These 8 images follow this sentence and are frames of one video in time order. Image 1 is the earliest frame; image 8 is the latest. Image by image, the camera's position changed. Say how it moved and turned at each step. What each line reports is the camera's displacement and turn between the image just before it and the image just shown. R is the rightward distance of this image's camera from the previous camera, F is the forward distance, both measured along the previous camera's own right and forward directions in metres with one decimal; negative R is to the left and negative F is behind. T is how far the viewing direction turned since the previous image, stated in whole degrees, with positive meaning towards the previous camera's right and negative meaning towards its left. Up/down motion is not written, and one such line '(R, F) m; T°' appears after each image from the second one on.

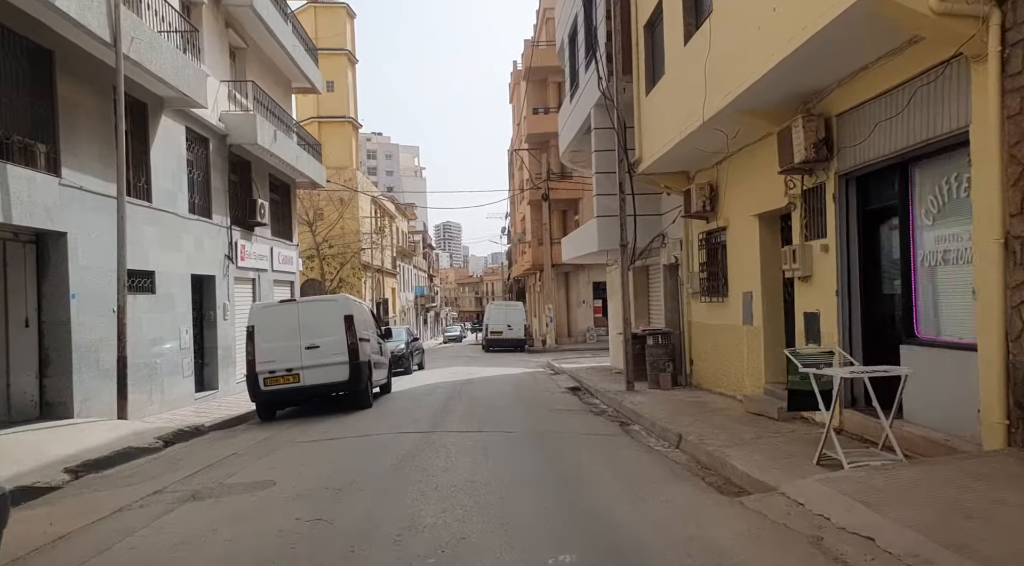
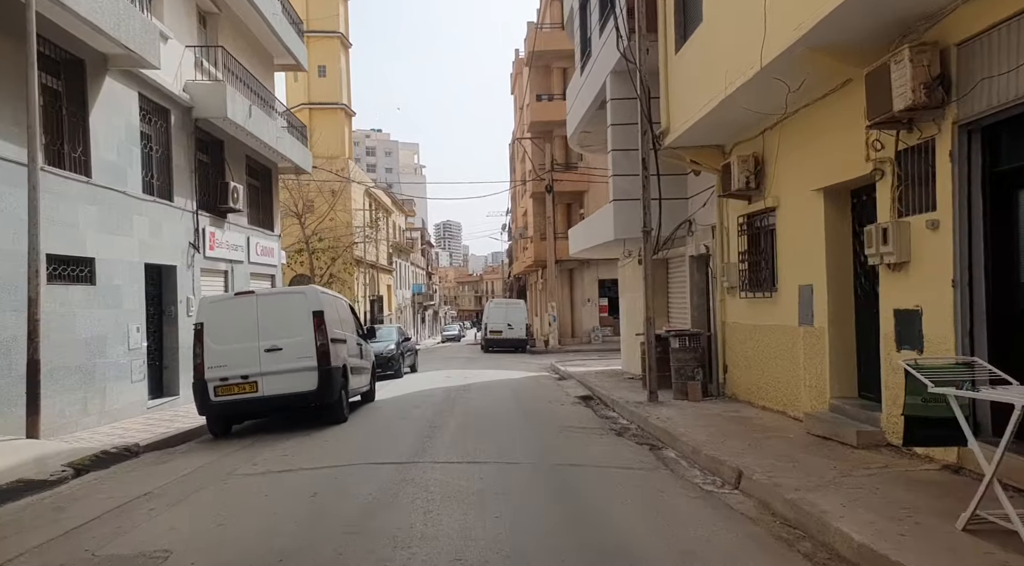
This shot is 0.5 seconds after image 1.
(-0.1, +1.9) m; 0°
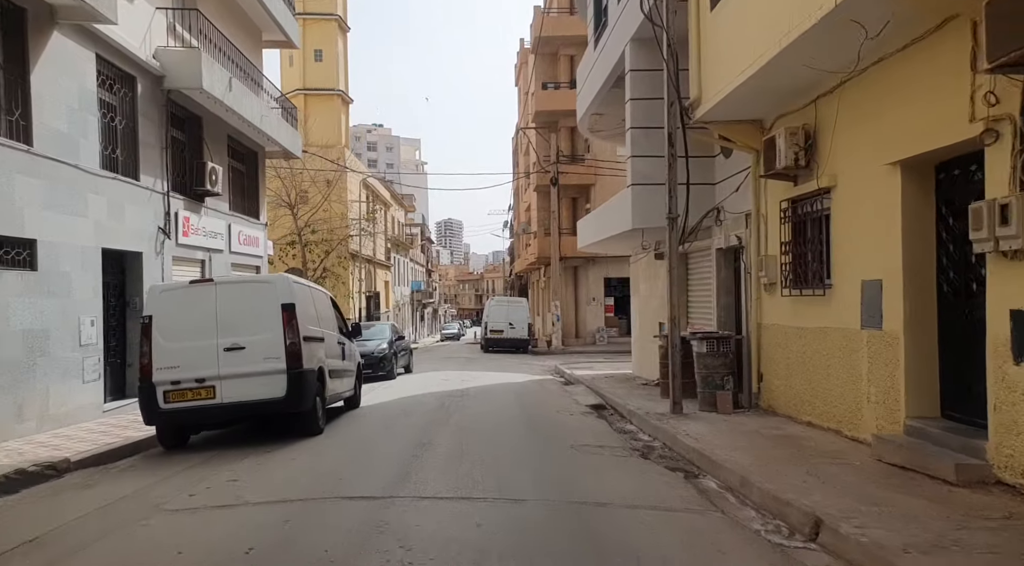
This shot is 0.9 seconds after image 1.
(-0.1, +1.4) m; 0°
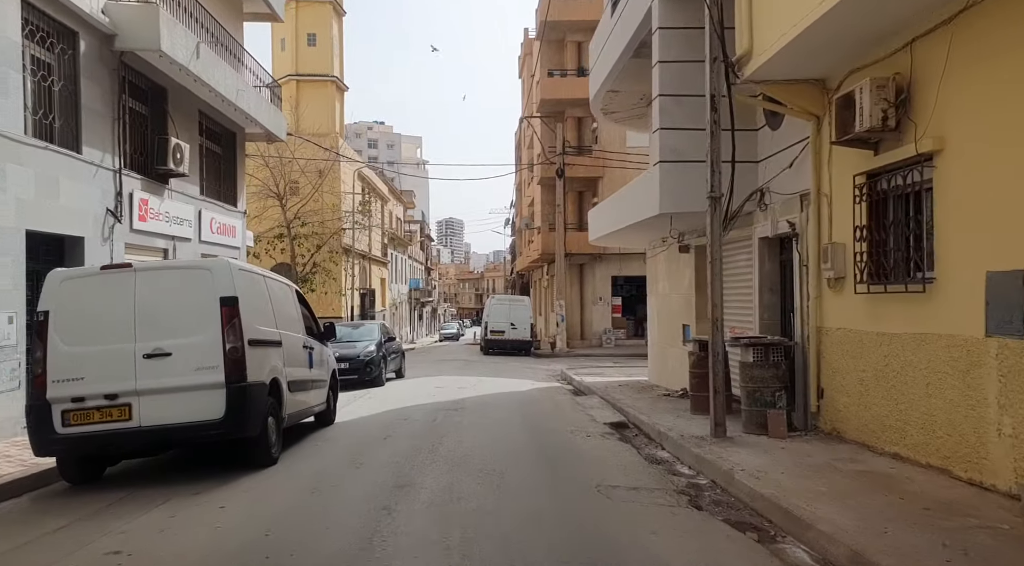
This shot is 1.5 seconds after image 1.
(-0.1, +1.8) m; 0°
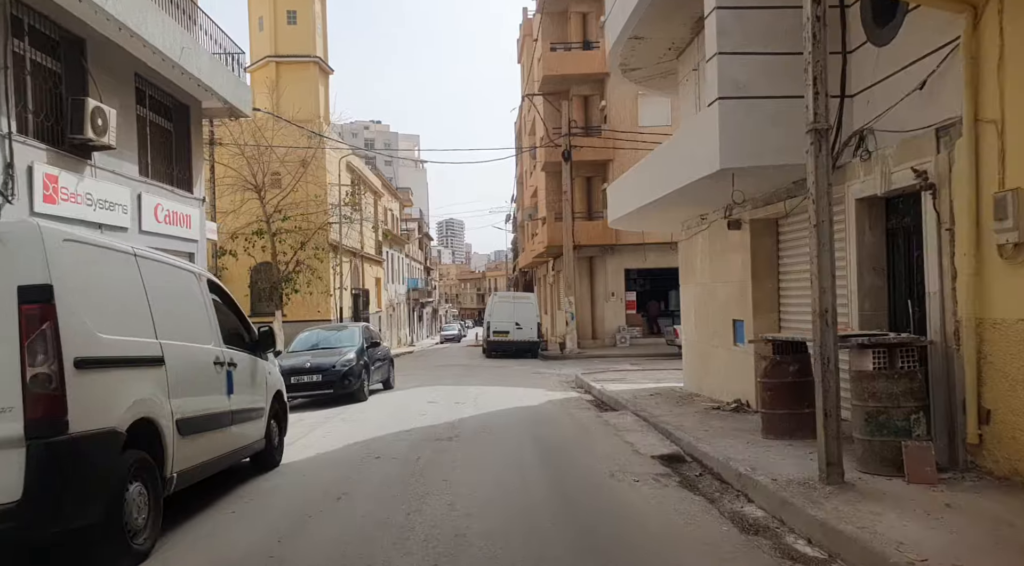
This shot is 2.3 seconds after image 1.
(-0.1, +2.7) m; 0°
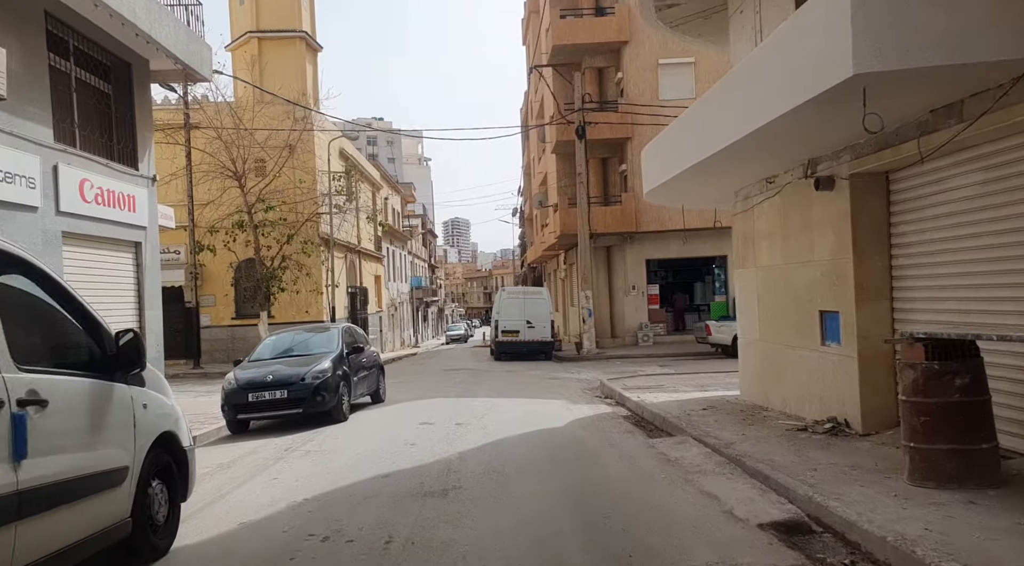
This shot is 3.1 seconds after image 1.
(-0.1, +2.7) m; -1°
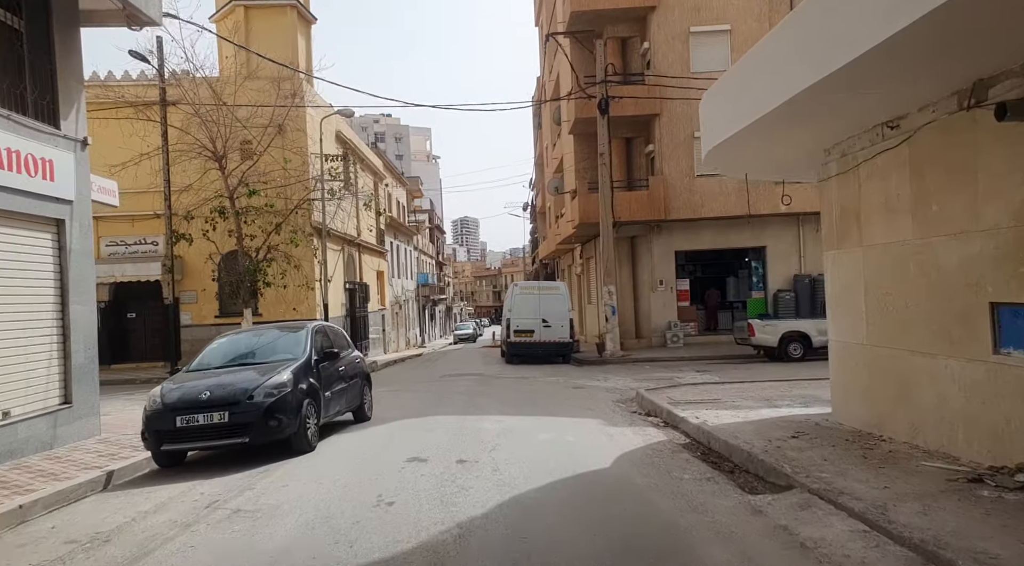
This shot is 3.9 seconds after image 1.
(-0.1, +2.7) m; -1°
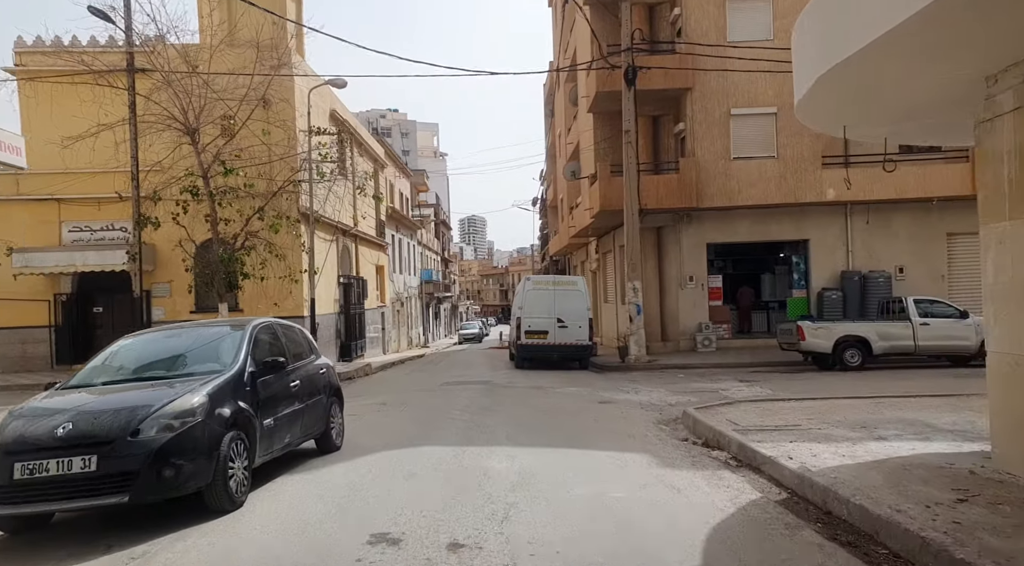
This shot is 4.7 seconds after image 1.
(-0.1, +2.7) m; -1°
